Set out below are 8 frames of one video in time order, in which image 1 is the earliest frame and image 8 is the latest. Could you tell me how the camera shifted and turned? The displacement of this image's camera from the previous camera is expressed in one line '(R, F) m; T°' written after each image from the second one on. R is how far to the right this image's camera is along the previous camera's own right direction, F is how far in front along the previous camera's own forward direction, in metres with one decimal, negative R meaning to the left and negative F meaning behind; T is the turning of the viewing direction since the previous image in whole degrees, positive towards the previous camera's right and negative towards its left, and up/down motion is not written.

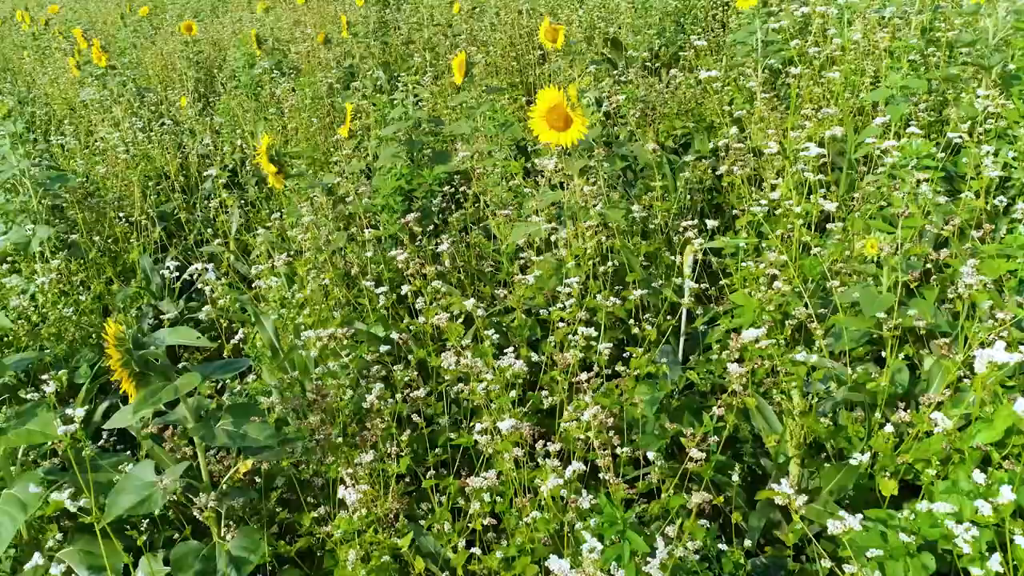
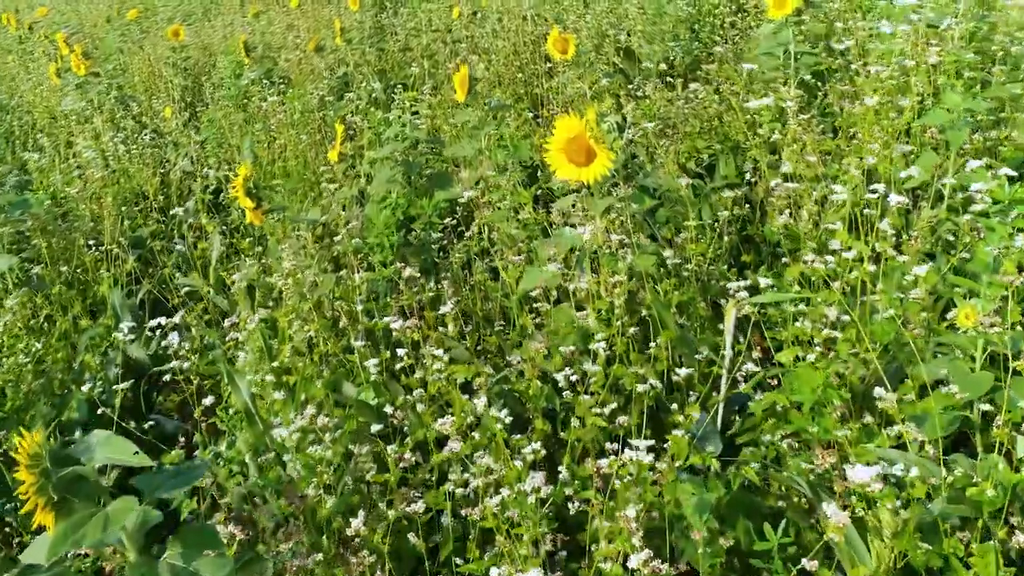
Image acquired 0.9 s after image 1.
(0.0, +0.3) m; 0°
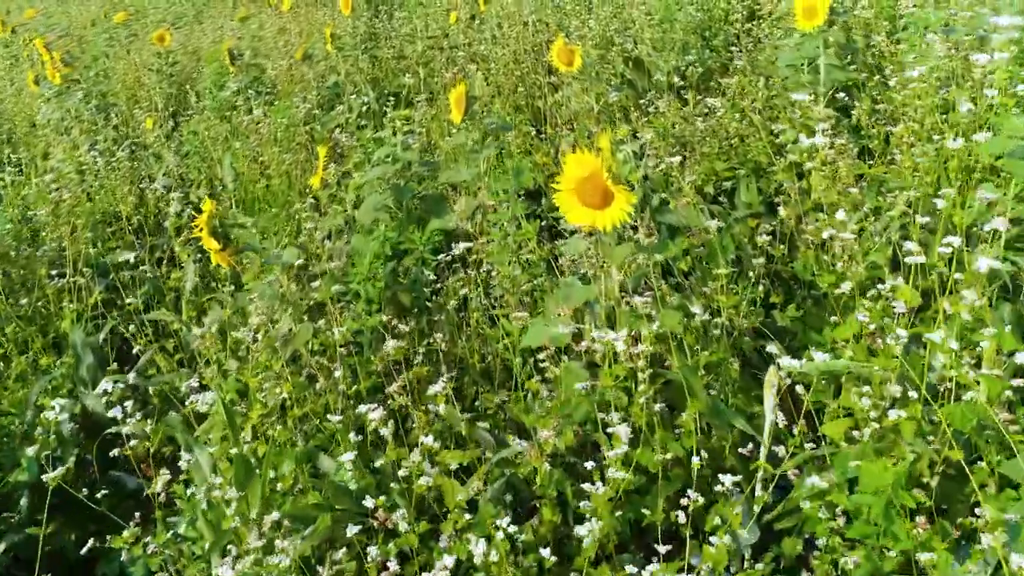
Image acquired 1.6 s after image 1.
(0.0, +0.3) m; 0°
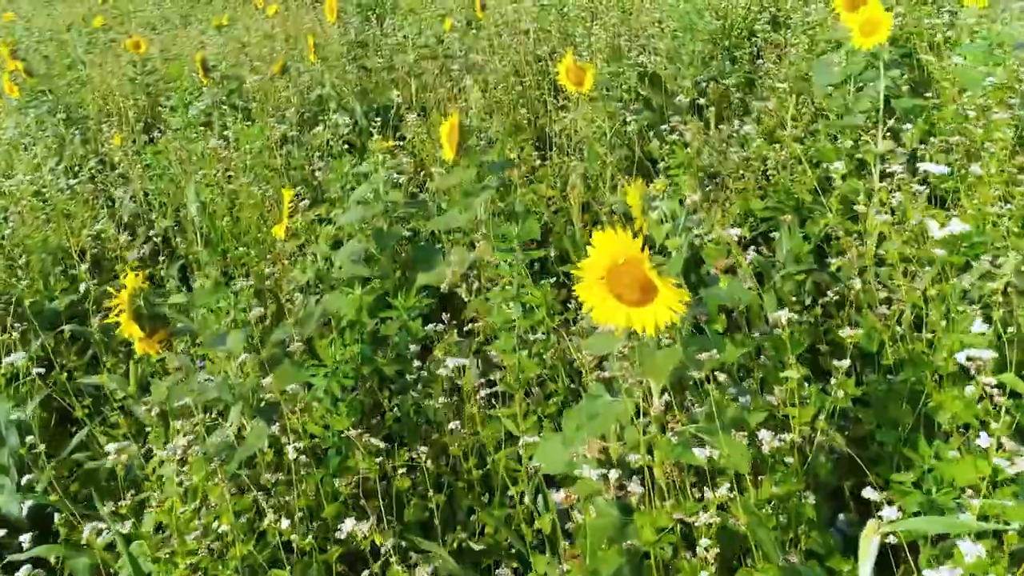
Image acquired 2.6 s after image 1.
(0.0, +0.5) m; 0°
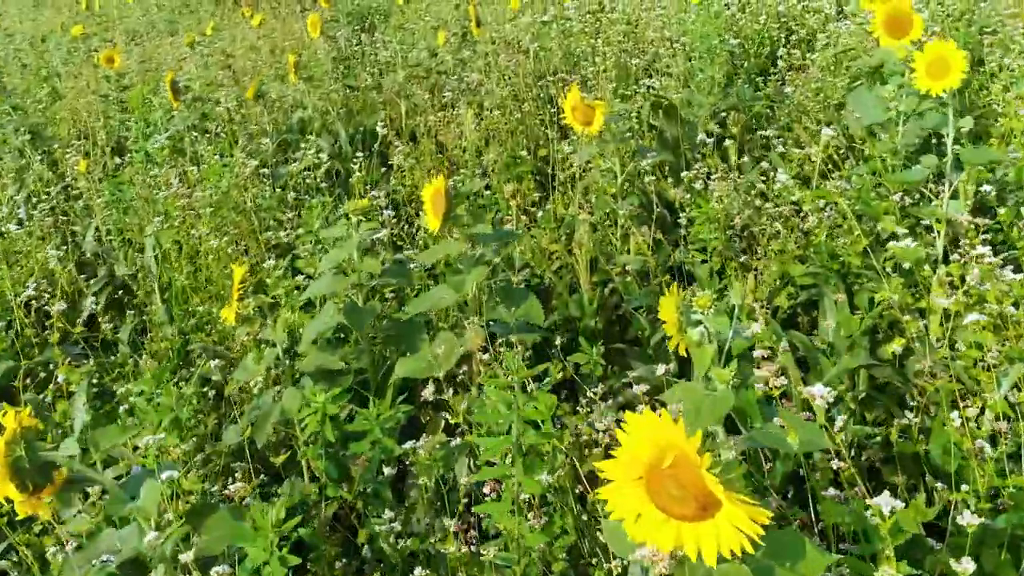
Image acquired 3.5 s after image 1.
(0.0, +0.4) m; 0°
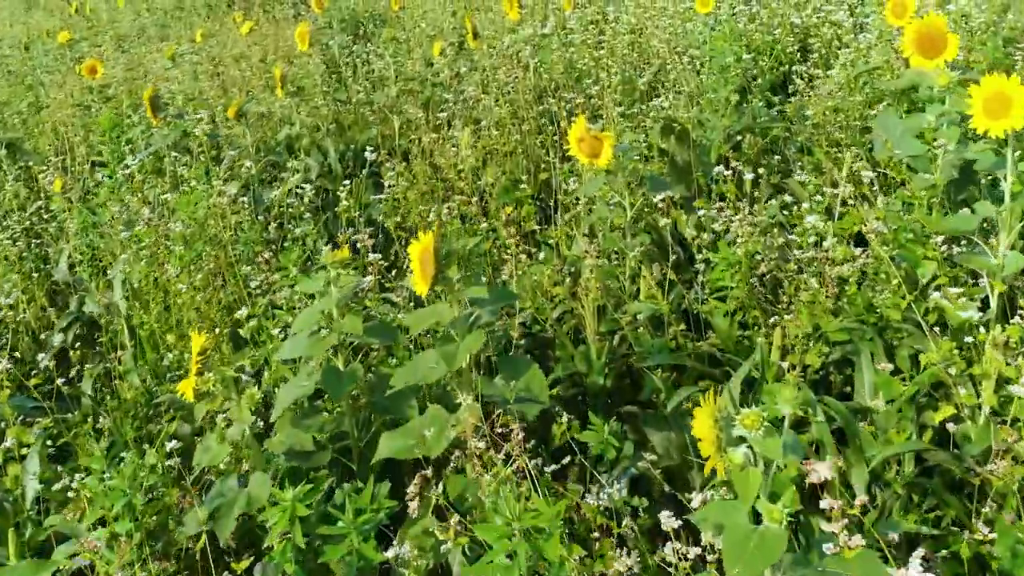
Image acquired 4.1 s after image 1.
(0.0, +0.3) m; 0°
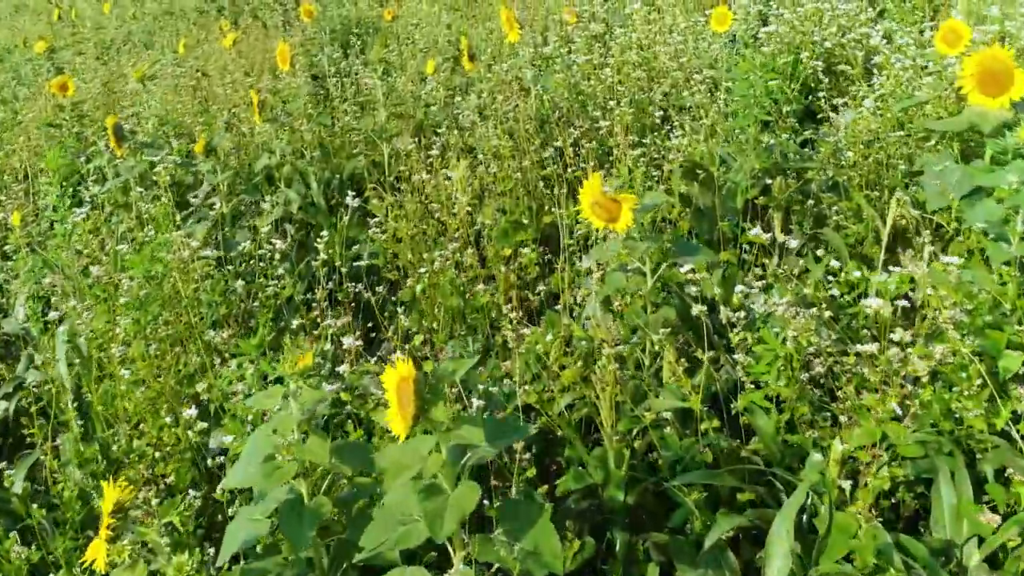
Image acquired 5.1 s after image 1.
(0.0, +0.4) m; 0°
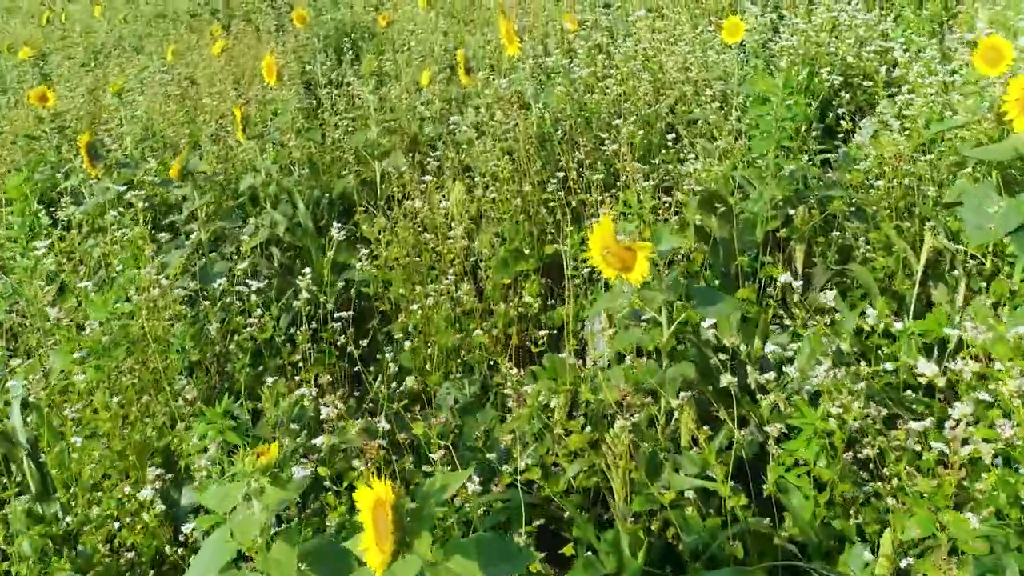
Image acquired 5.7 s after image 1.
(0.0, +0.2) m; 0°
